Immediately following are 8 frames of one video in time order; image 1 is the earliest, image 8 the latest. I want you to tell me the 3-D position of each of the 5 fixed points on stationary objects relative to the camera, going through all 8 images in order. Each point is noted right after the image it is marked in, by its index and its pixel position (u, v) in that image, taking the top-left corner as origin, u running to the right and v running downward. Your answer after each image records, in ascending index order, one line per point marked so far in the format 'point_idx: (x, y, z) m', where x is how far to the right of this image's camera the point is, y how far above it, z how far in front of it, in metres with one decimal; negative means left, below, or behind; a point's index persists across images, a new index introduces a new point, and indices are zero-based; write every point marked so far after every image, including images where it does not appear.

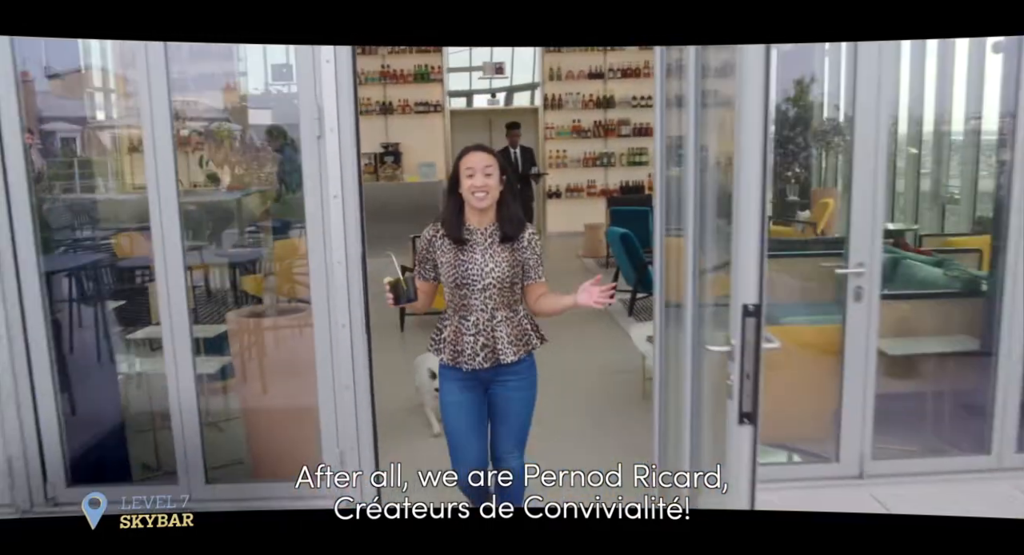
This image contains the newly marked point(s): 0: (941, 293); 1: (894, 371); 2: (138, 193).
0: (+2.1, -0.1, +3.3) m
1: (+1.9, -0.4, +3.3) m
2: (-1.8, +0.5, +3.0) m
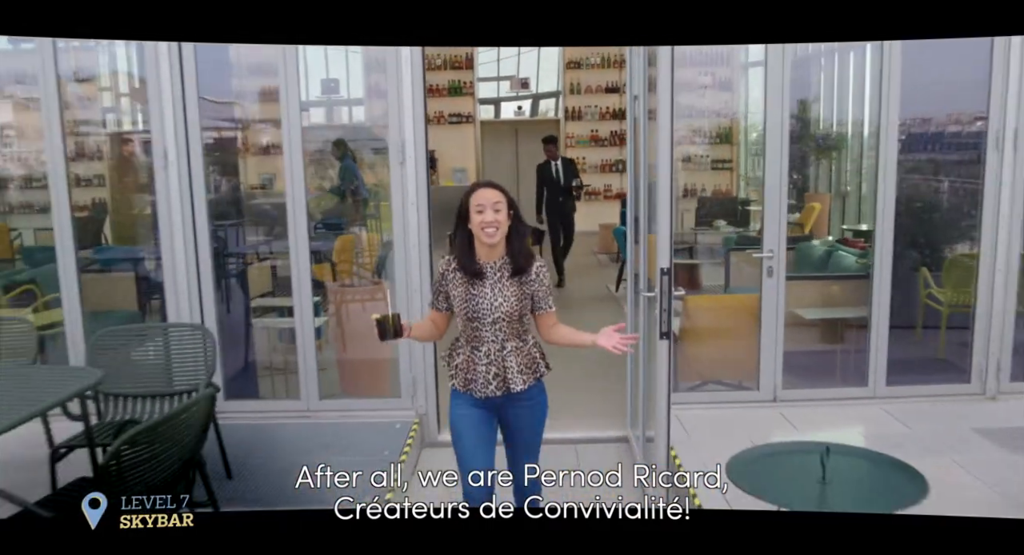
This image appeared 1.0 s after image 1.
0: (+2.2, 0.0, +4.2) m
1: (+2.0, -0.4, +4.3) m
2: (-1.6, +0.6, +4.1) m
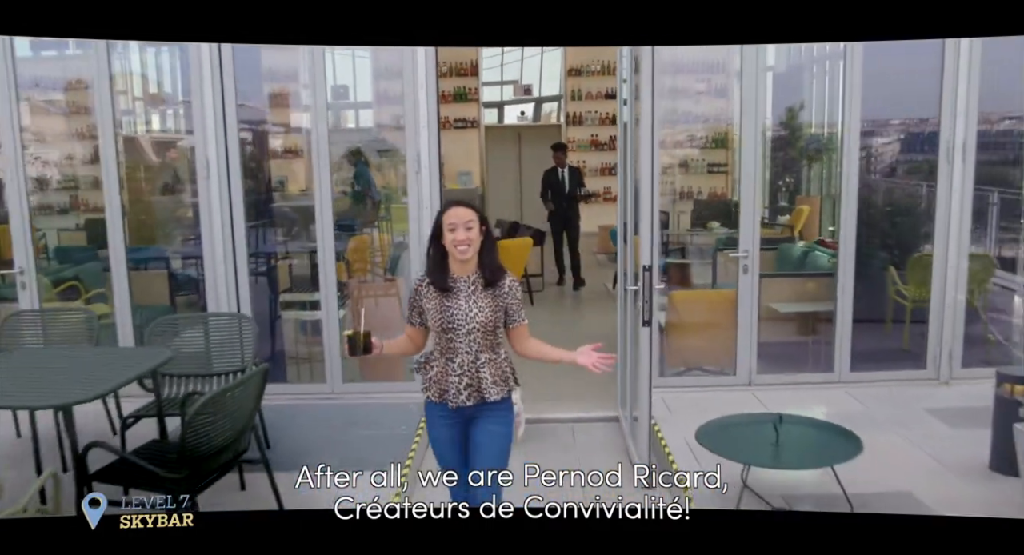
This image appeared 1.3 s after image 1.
0: (+2.2, 0.0, +4.6) m
1: (+2.0, -0.3, +4.7) m
2: (-1.6, +0.6, +4.5) m
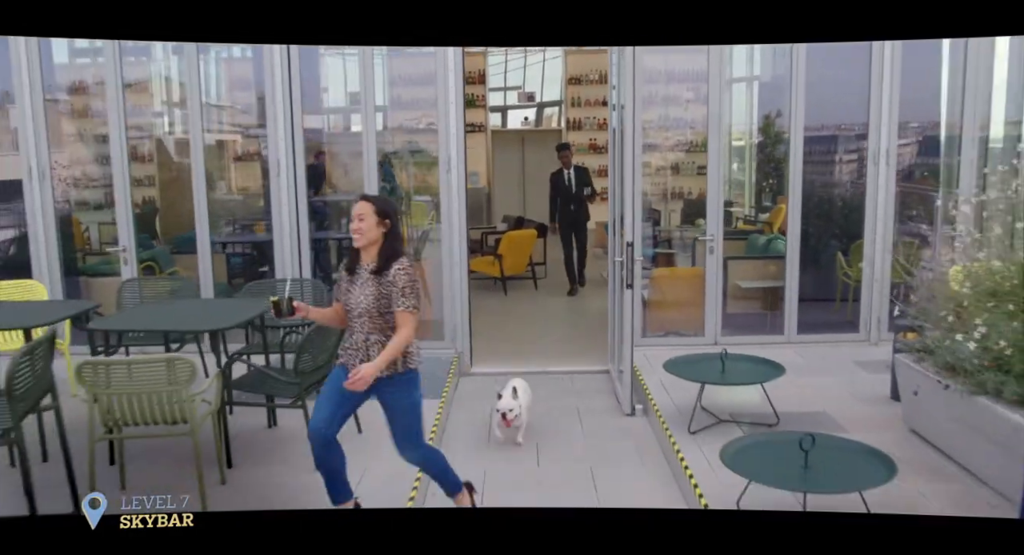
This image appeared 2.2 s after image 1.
0: (+2.3, +0.2, +5.5) m
1: (+2.1, -0.2, +5.6) m
2: (-1.5, +0.8, +5.4) m
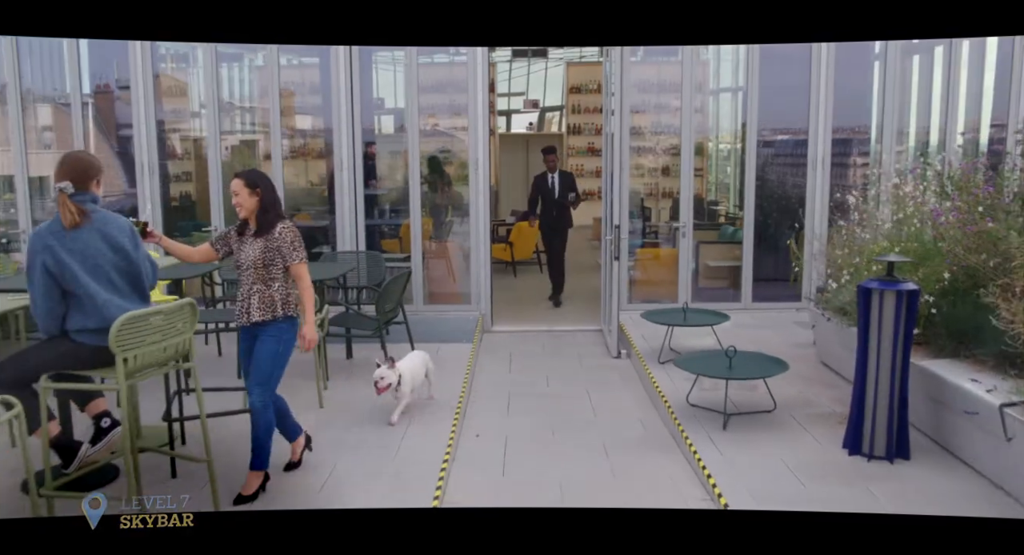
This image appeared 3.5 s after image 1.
0: (+2.4, +0.4, +6.8) m
1: (+2.2, 0.0, +6.8) m
2: (-1.4, +1.0, +6.6) m
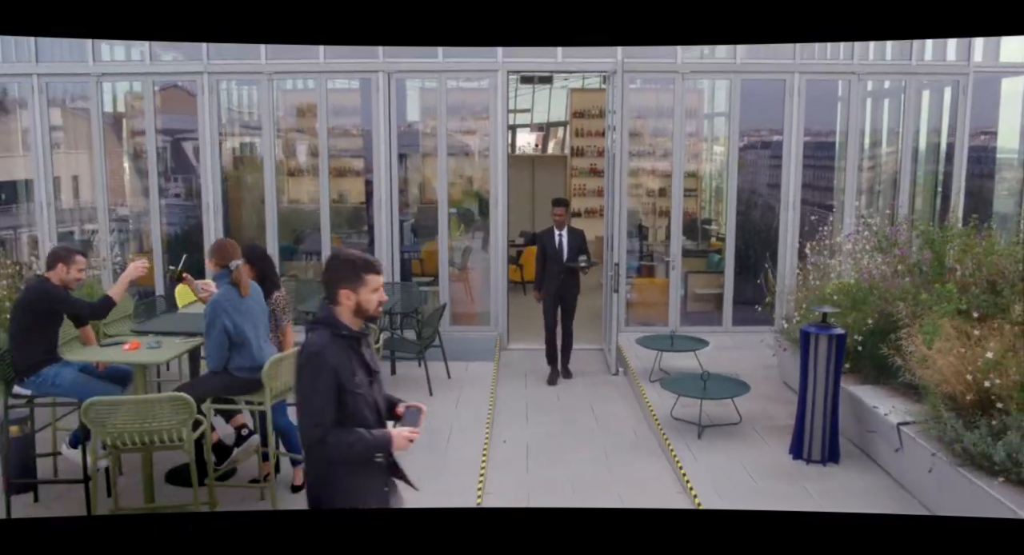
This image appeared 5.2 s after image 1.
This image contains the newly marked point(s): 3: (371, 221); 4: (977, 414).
0: (+2.6, +0.1, +7.7) m
1: (+2.4, -0.3, +7.8) m
2: (-1.2, +0.7, +7.6) m
3: (-1.7, +0.6, +7.6) m
4: (+2.4, -0.7, +3.2) m
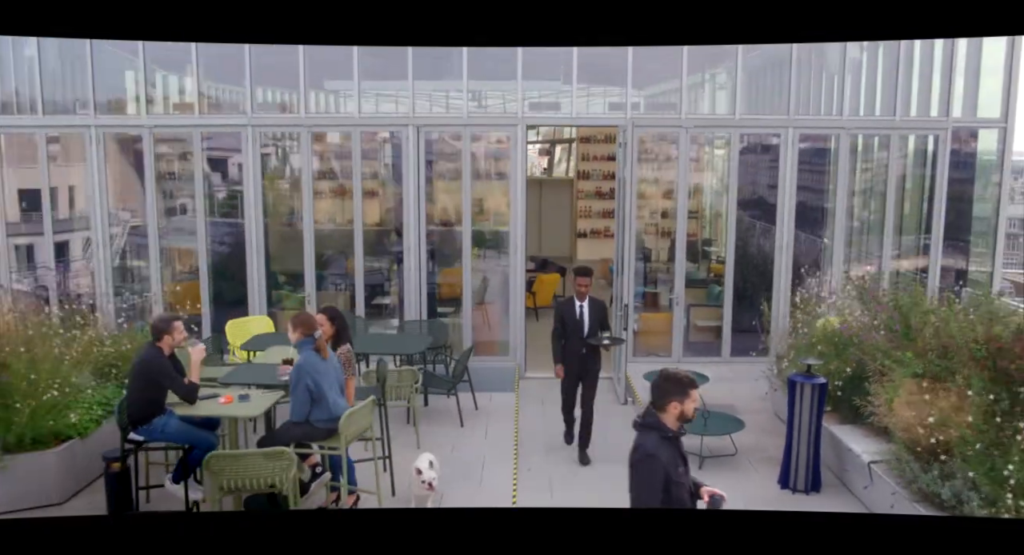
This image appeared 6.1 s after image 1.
0: (+2.8, -0.3, +8.4) m
1: (+2.6, -0.7, +8.4) m
2: (-1.0, +0.3, +8.3) m
3: (-1.5, +0.2, +8.2) m
4: (+2.6, -1.1, +3.9) m
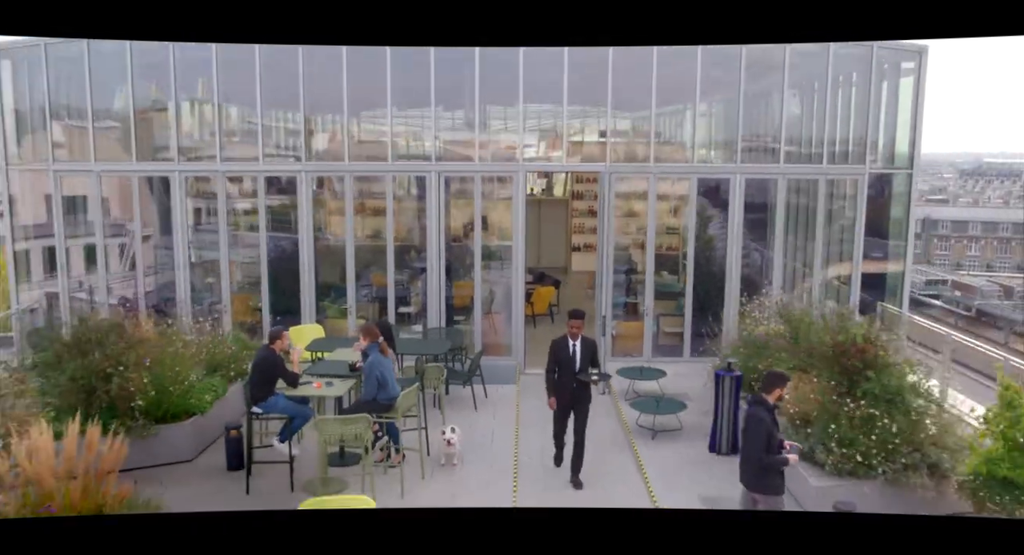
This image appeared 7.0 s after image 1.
0: (+2.8, -0.6, +10.2) m
1: (+2.6, -1.0, +10.3) m
2: (-1.0, +0.1, +10.1) m
3: (-1.5, 0.0, +10.1) m
4: (+2.6, -1.3, +5.7) m
